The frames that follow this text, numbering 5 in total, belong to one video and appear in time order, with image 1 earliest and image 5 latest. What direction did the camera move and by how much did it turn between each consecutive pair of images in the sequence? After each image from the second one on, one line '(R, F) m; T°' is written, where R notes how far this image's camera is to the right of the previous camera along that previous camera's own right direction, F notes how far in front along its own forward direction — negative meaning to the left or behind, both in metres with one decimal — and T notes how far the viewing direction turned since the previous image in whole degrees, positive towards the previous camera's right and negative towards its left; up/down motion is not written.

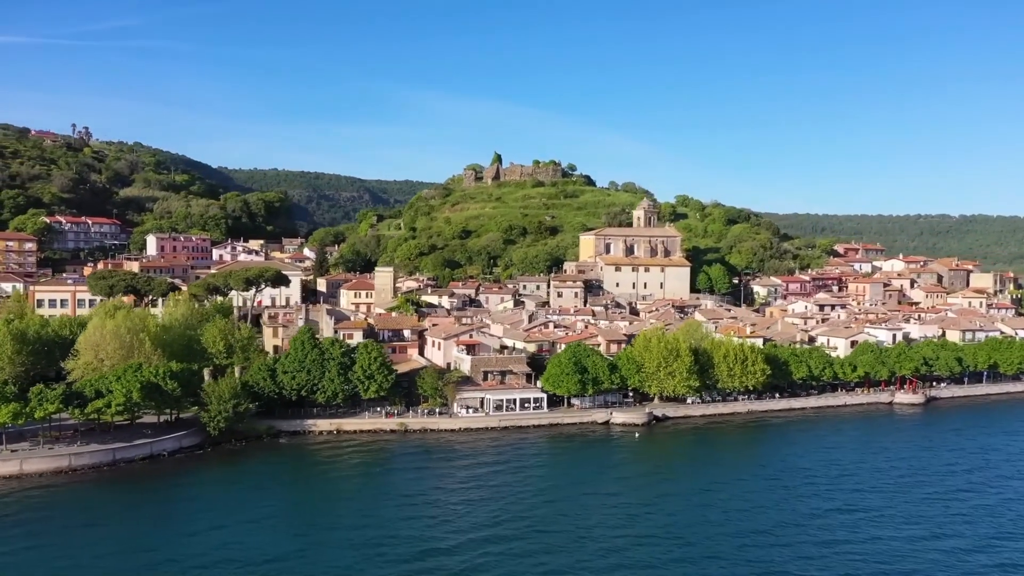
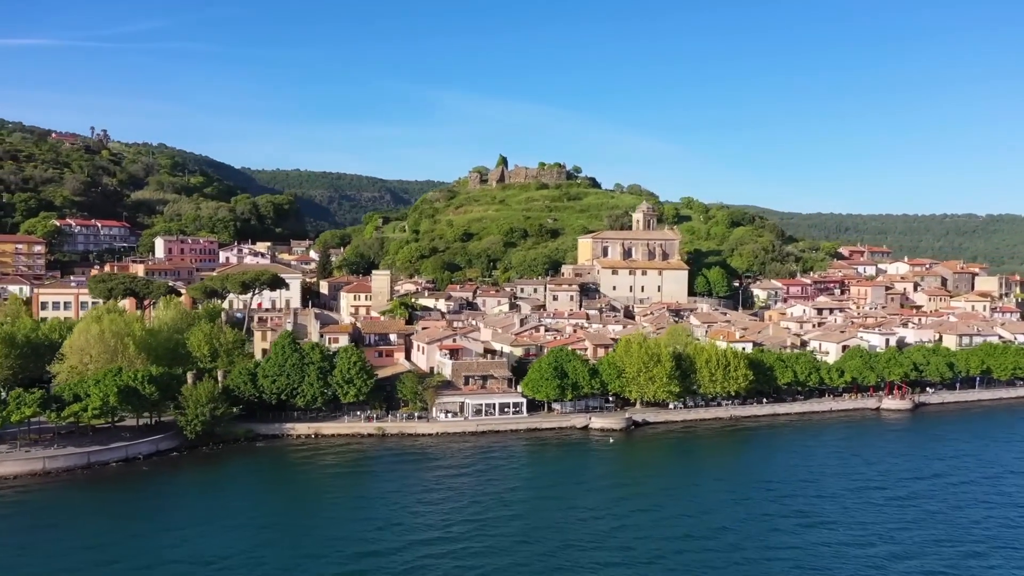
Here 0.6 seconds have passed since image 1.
(+1.7, -0.2) m; -2°
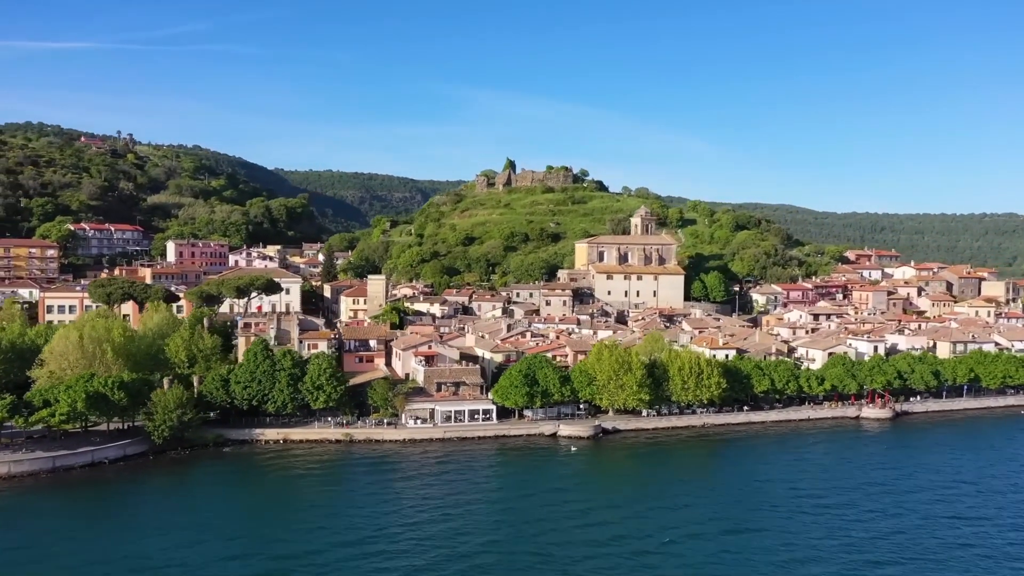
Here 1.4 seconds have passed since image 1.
(+2.6, -0.3) m; -2°
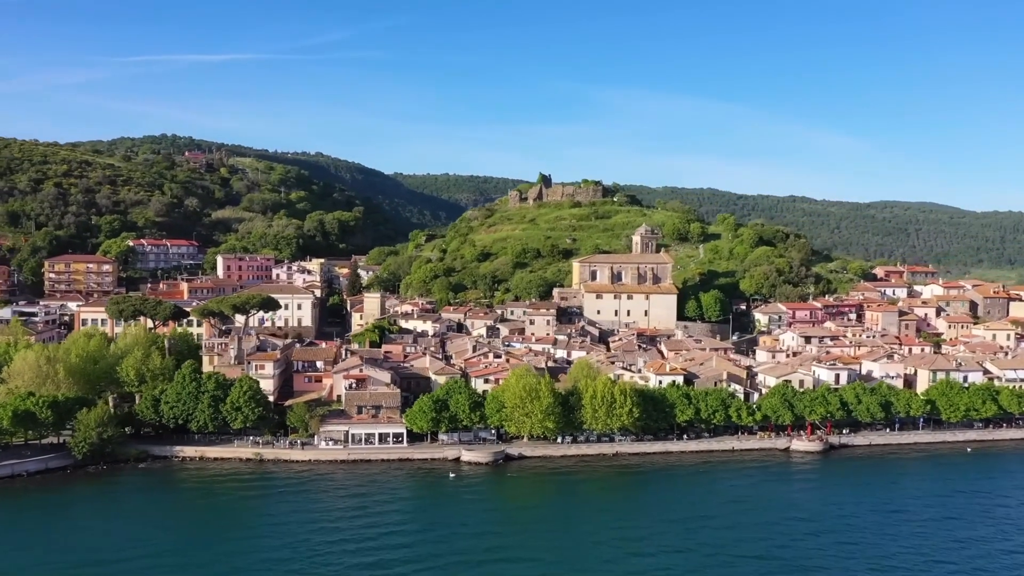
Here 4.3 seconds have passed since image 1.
(+9.1, -0.6) m; -8°
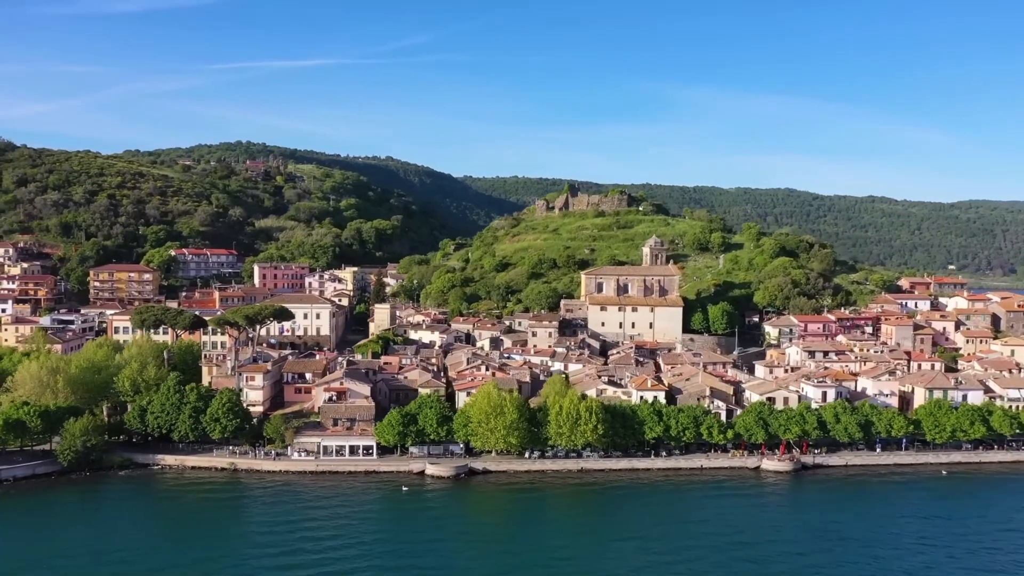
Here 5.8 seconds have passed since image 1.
(+4.7, -0.6) m; -5°
